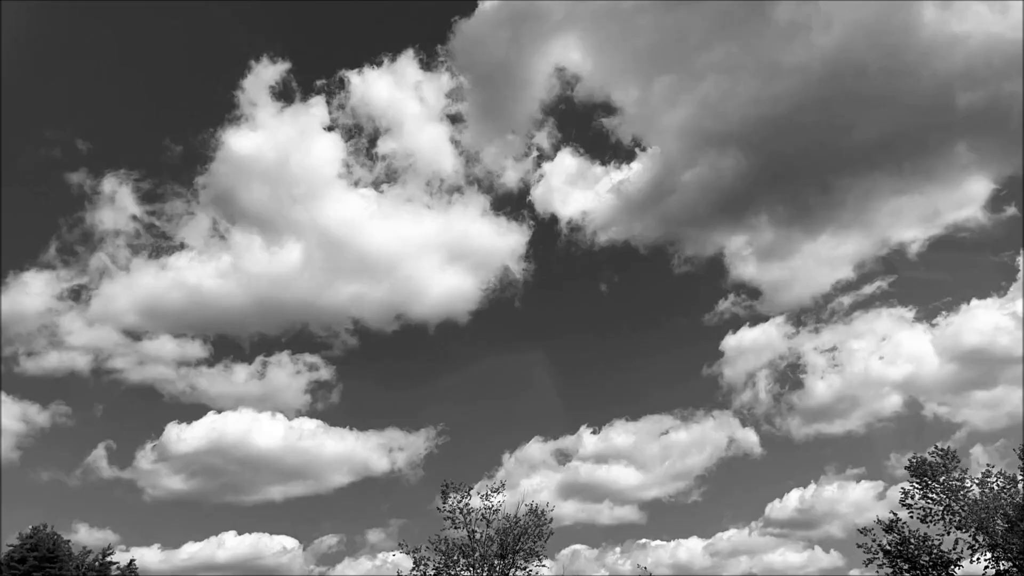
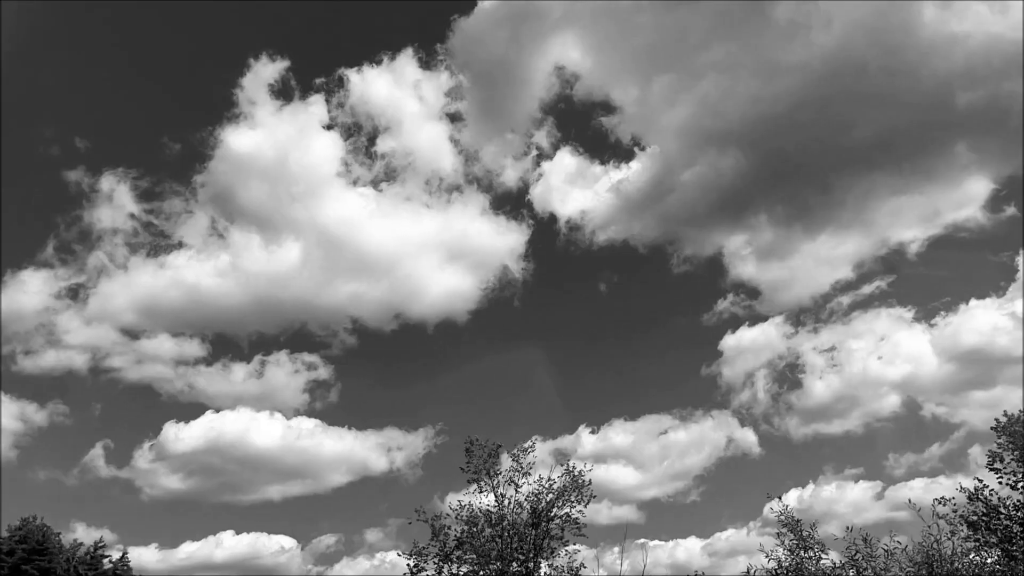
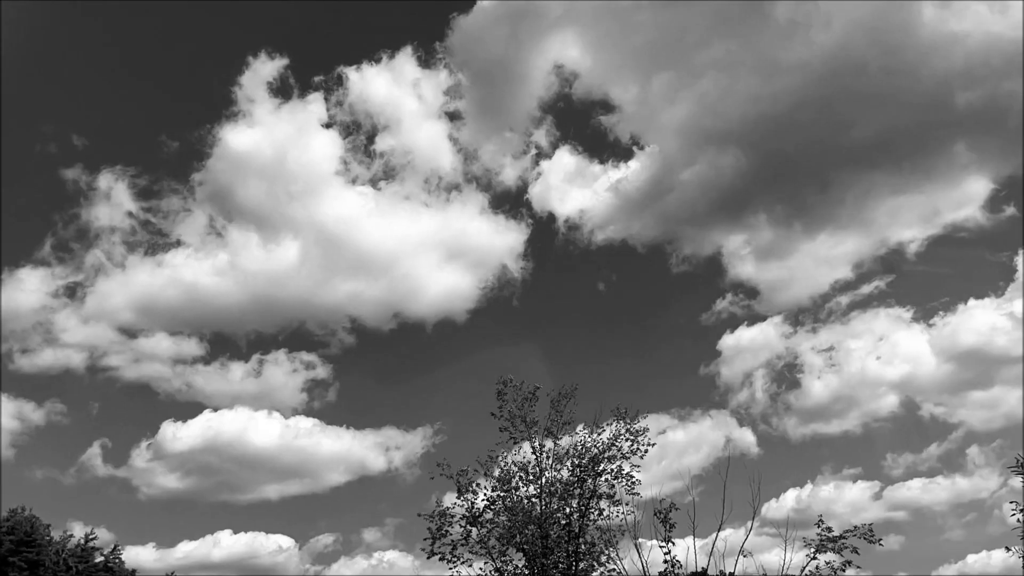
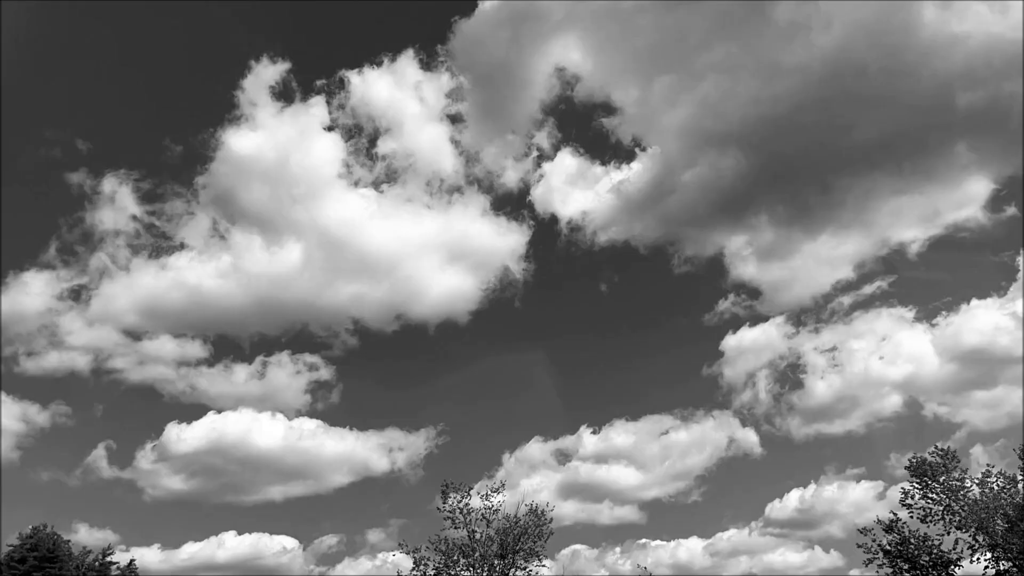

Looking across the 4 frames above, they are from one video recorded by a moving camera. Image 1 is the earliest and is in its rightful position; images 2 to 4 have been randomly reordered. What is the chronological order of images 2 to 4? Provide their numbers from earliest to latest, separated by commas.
4, 2, 3
